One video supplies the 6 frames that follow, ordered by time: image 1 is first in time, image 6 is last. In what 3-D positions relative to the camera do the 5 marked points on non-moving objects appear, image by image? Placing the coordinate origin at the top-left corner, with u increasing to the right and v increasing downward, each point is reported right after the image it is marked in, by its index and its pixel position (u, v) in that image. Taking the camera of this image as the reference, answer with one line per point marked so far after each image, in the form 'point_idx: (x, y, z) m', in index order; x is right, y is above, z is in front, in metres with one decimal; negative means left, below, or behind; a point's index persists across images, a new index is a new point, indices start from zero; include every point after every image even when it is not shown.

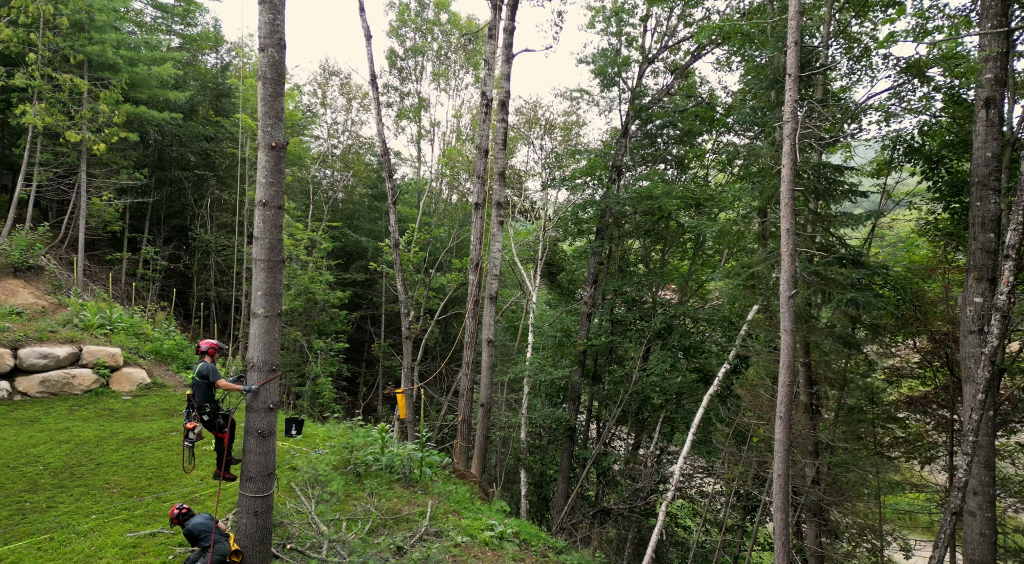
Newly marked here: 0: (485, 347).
0: (-0.6, -1.5, +16.6) m
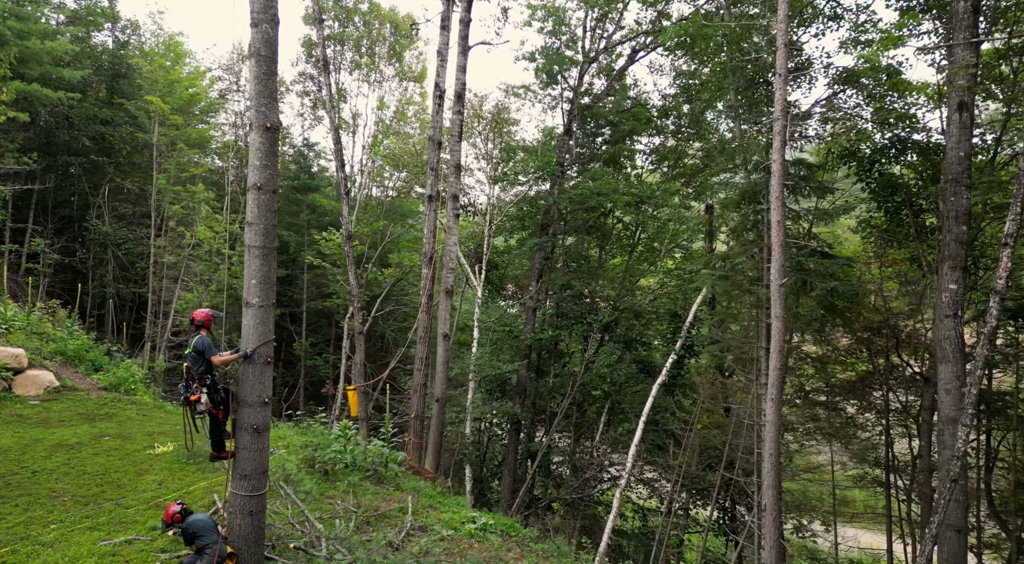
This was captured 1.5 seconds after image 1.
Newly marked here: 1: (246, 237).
0: (-1.6, -1.4, +16.4) m
1: (-3.4, +0.6, +9.3) m
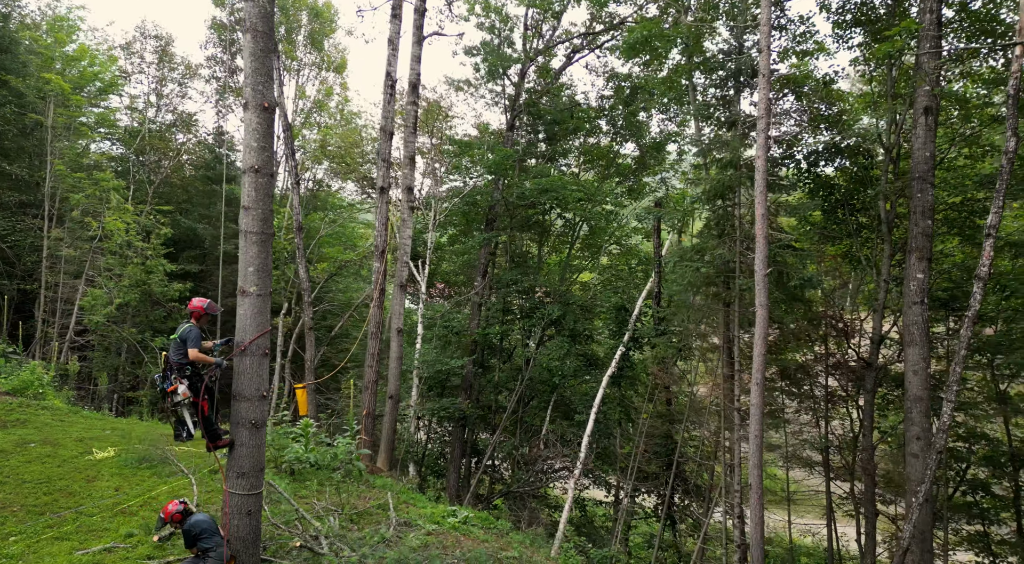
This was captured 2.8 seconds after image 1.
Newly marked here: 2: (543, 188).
0: (-2.6, -1.2, +16.1) m
1: (-3.3, +0.7, +8.8) m
2: (+0.9, +2.6, +19.6) m
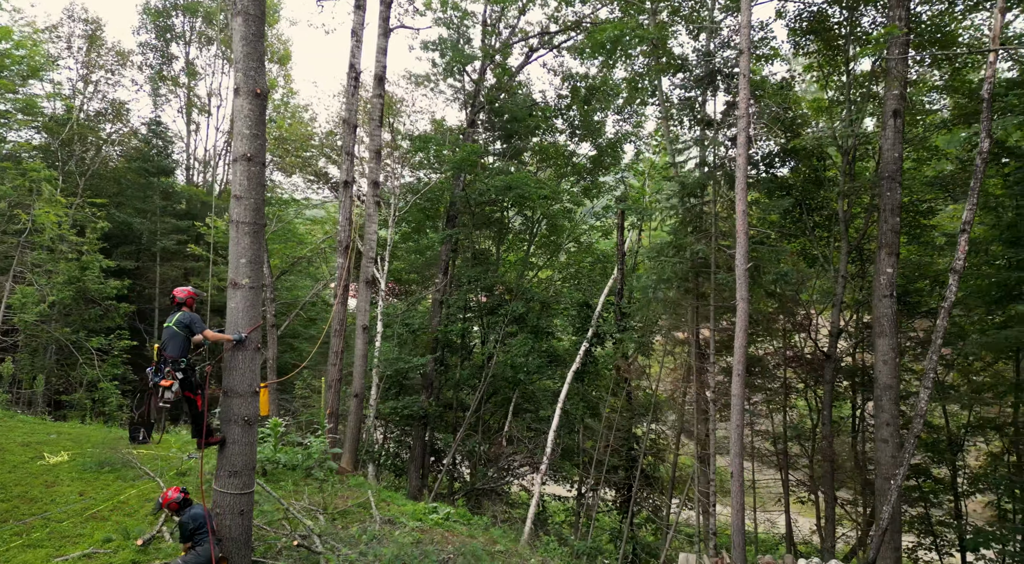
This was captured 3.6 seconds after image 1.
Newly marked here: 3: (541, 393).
0: (-3.3, -1.1, +15.8) m
1: (-3.3, +0.8, +8.5) m
2: (-0.2, +2.7, +19.7) m
3: (+0.8, -3.1, +19.8) m
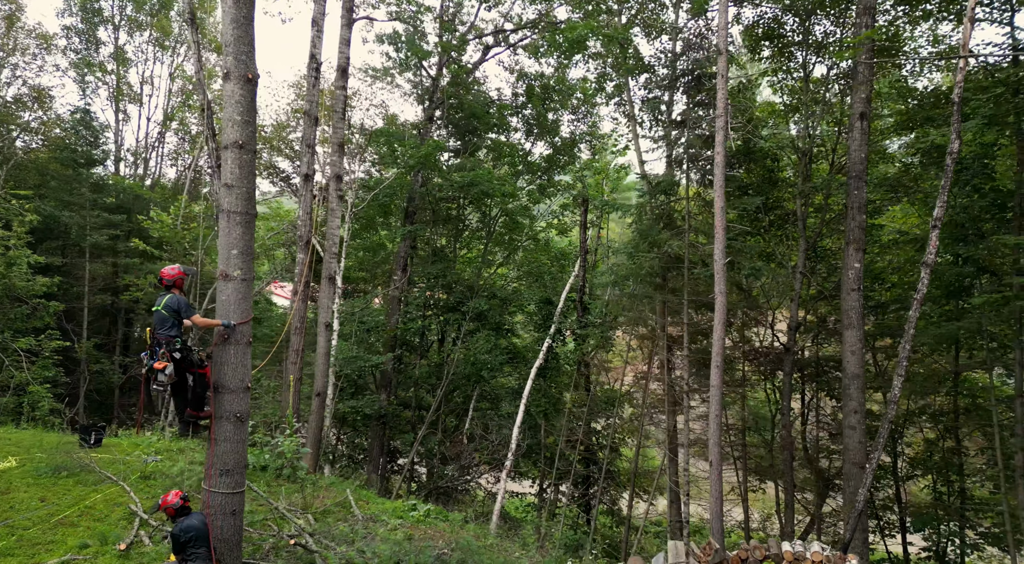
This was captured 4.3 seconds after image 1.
0: (-4.0, -1.0, +15.5) m
1: (-3.3, +0.9, +8.1) m
2: (-1.3, +2.8, +19.6) m
3: (-0.3, -3.0, +19.9) m
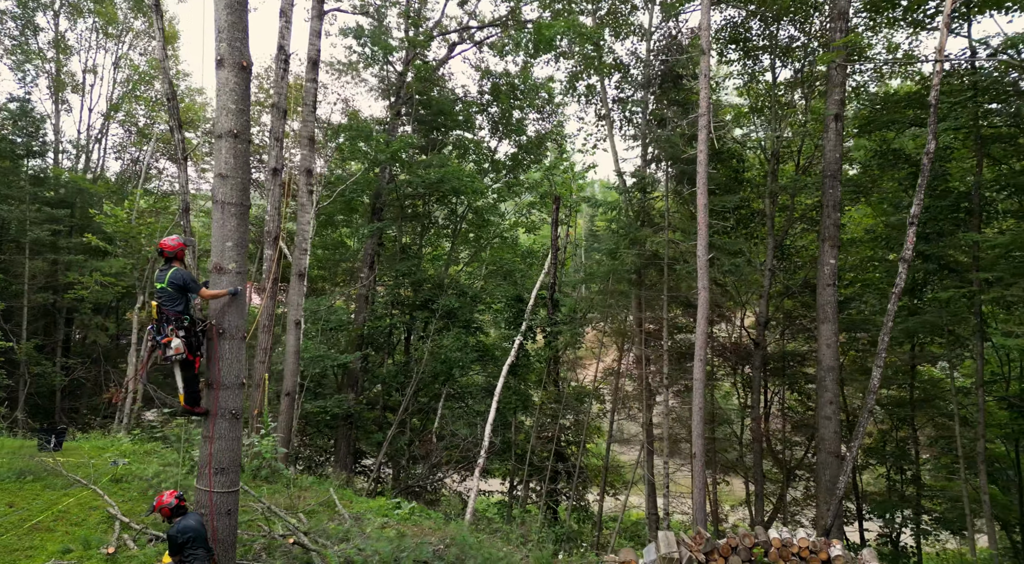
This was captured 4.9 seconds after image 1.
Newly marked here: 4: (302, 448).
0: (-4.6, -1.0, +15.1) m
1: (-3.3, +1.0, +7.9) m
2: (-2.2, +2.8, +19.4) m
3: (-1.2, -2.9, +19.8) m
4: (-5.7, -4.5, +19.3) m
